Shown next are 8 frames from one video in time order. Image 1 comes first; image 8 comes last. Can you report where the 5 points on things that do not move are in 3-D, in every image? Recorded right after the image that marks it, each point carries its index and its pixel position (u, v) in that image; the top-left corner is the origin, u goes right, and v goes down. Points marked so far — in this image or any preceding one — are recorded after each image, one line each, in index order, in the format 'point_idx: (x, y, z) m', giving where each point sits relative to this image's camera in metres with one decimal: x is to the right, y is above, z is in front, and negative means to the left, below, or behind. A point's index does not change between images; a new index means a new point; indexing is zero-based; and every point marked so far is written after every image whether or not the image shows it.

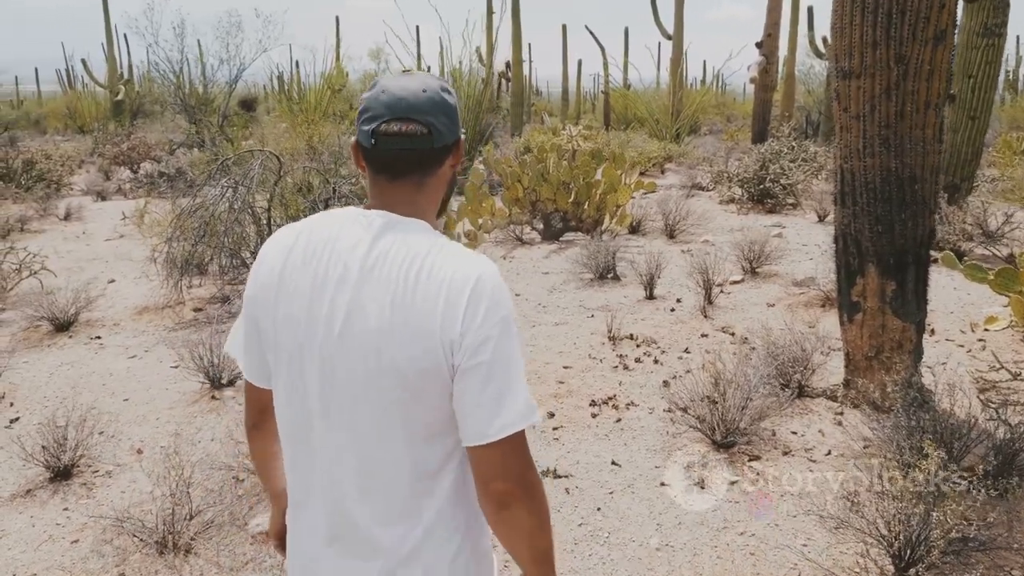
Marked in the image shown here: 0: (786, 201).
0: (+3.2, +1.0, +10.0) m
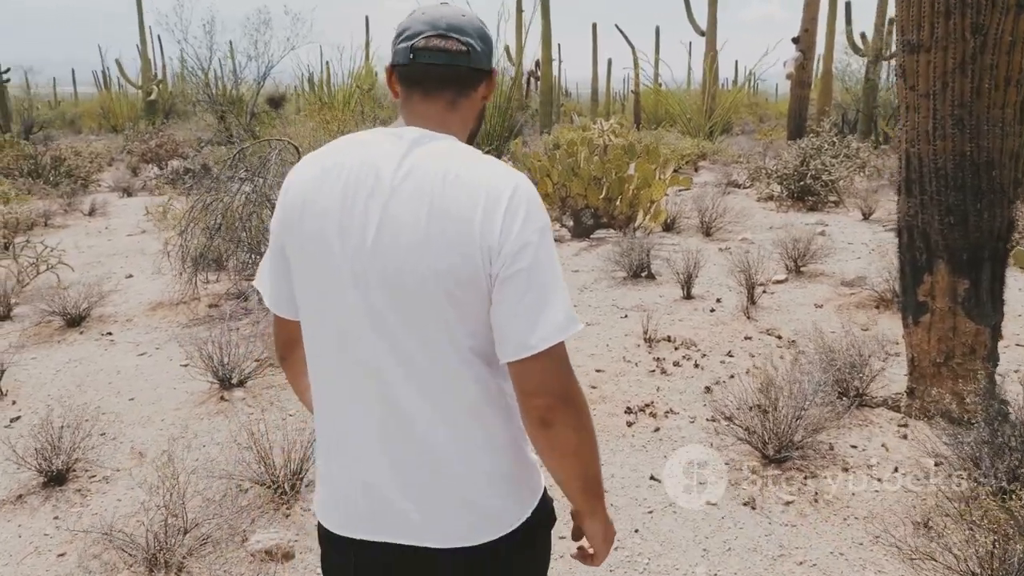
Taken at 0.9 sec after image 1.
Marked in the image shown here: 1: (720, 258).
0: (+3.5, +1.0, +9.6) m
1: (+1.7, +0.2, +6.8) m
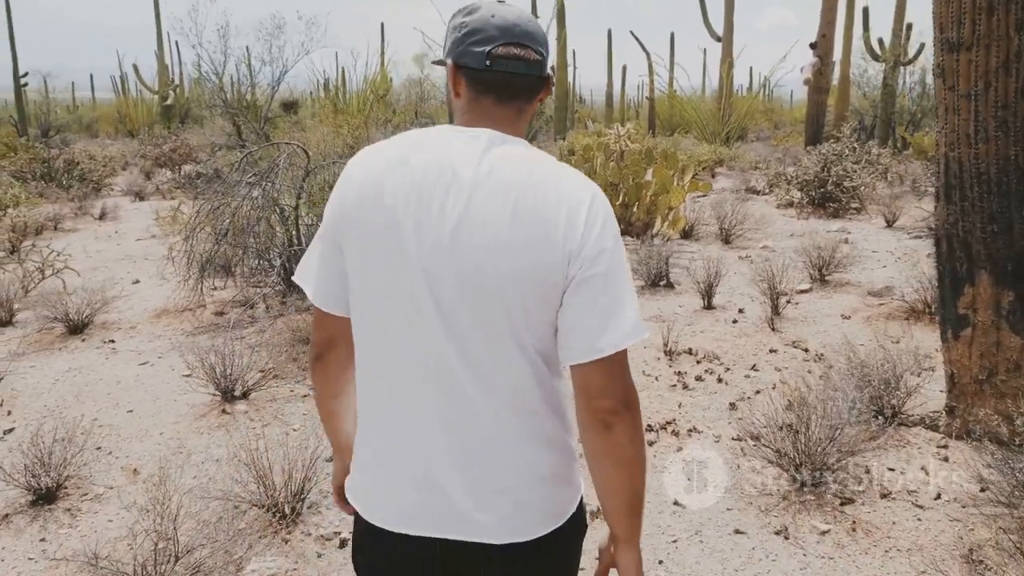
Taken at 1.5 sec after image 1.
0: (+3.7, +0.9, +9.3) m
1: (+1.8, +0.2, +6.6) m
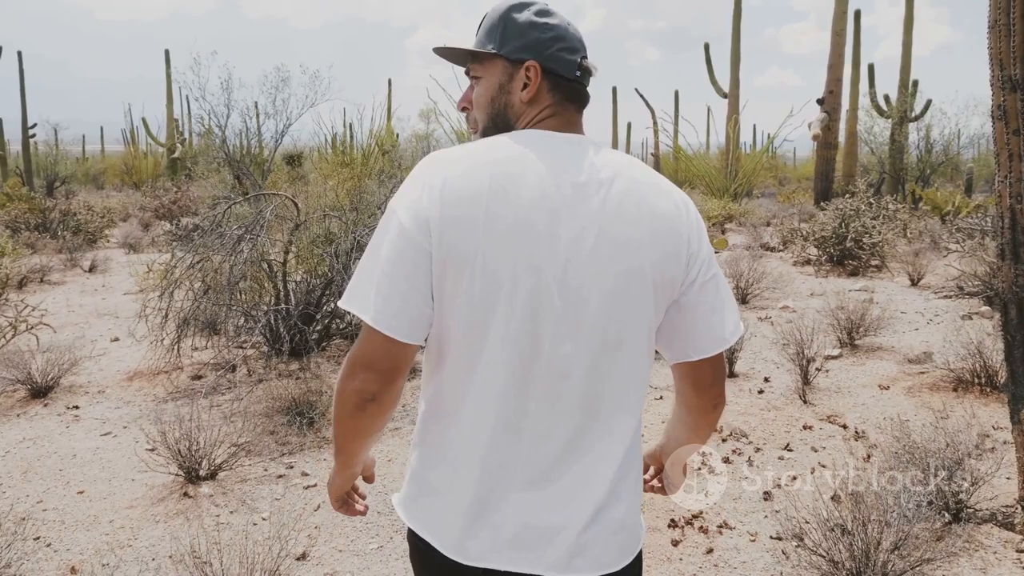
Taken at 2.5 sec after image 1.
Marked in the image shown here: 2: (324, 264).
0: (+3.7, +0.3, +8.9) m
1: (+1.8, -0.3, +6.1) m
2: (-1.3, +0.1, +5.7) m
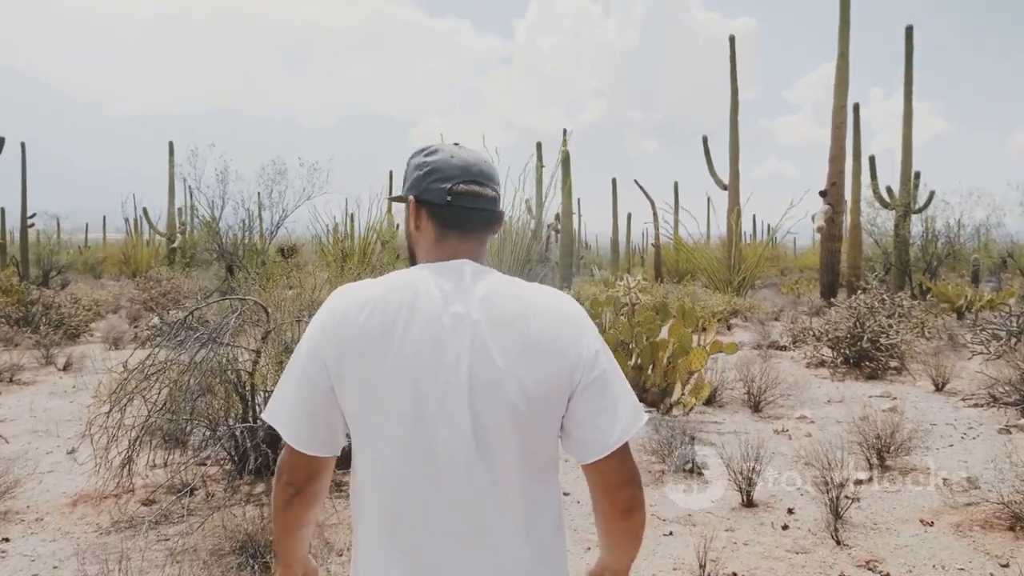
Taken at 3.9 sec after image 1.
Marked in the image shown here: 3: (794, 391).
0: (+3.7, -0.7, +8.3) m
1: (+1.7, -1.0, +5.5) m
2: (-1.3, -0.5, +5.2) m
3: (+2.4, -0.9, +7.3) m
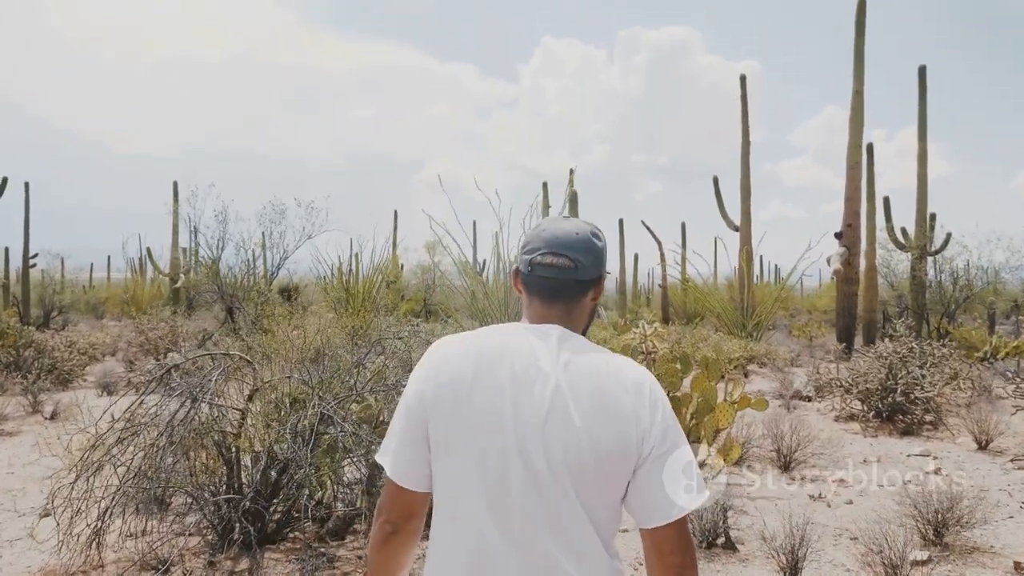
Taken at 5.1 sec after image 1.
0: (+3.7, -1.2, +7.8) m
1: (+1.8, -1.3, +5.0) m
2: (-1.2, -0.8, +4.7) m
3: (+2.5, -1.3, +6.7) m
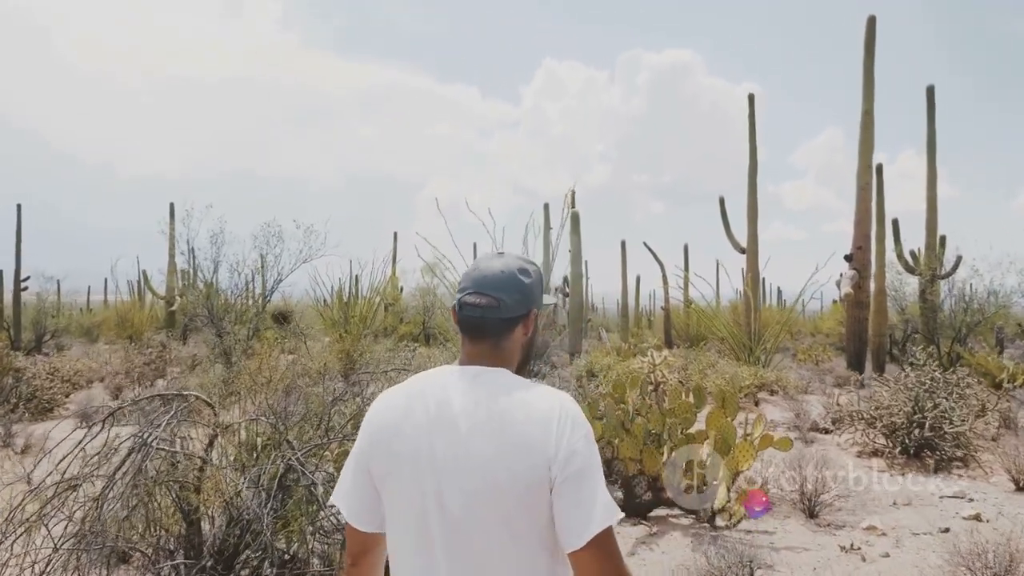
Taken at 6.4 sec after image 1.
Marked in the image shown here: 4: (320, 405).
0: (+3.7, -1.4, +7.2) m
1: (+1.8, -1.5, +4.4) m
2: (-1.3, -1.0, +4.2) m
3: (+2.5, -1.5, +6.2) m
4: (-1.1, -0.7, +4.9) m
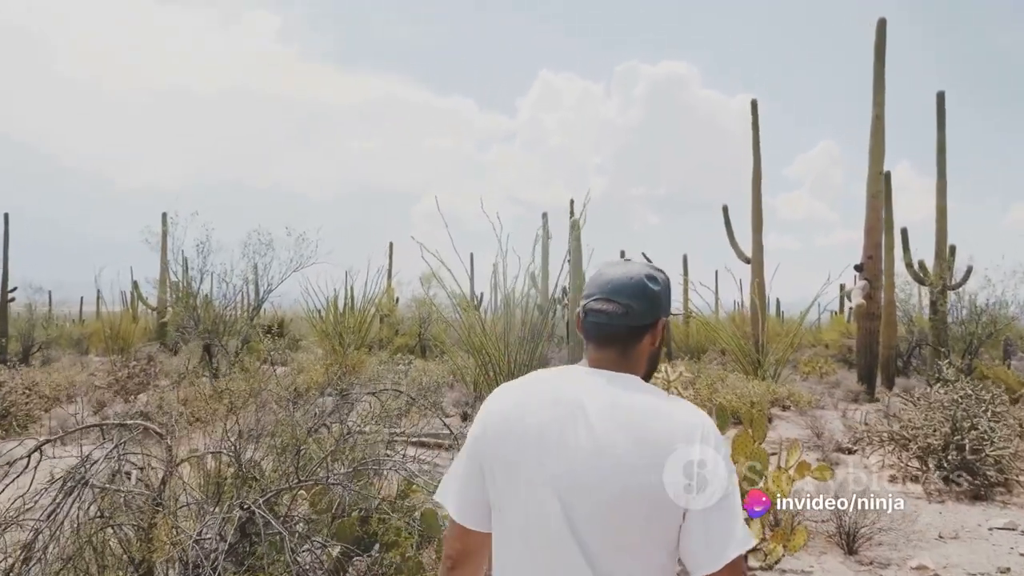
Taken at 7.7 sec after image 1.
0: (+3.8, -1.5, +6.7) m
1: (+1.8, -1.5, +3.8) m
2: (-1.2, -1.0, +3.6) m
3: (+2.5, -1.5, +5.6) m
4: (-1.1, -0.7, +4.3) m
